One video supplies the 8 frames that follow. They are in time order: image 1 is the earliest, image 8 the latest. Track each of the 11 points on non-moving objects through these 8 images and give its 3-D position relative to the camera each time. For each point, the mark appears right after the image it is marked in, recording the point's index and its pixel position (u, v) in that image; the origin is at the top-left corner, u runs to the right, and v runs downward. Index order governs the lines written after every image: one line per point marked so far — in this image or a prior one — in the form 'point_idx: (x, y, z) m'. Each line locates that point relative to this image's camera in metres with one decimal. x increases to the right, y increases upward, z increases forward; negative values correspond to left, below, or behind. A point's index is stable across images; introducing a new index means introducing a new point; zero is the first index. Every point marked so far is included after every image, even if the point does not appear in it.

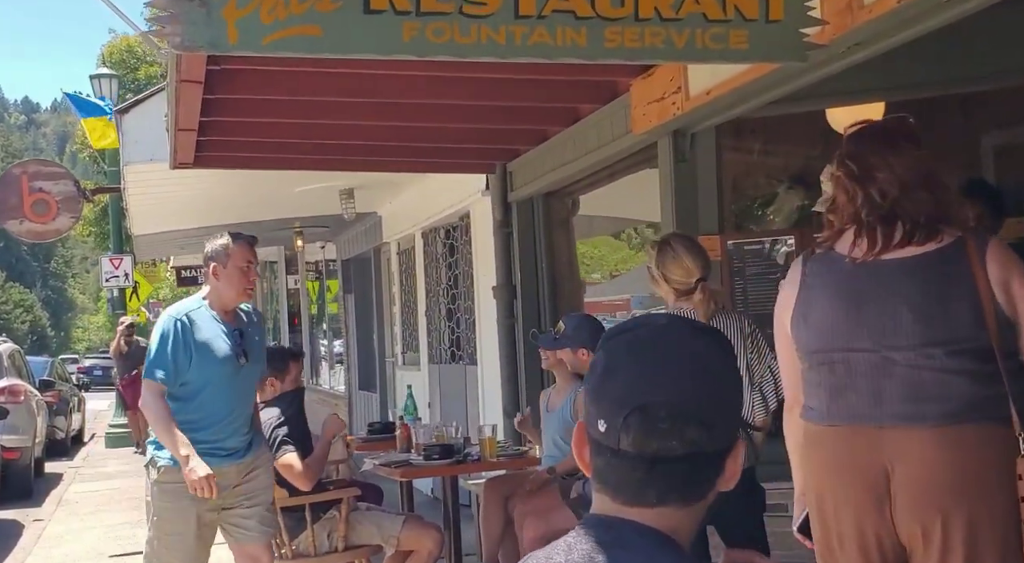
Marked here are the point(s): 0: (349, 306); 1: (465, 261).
0: (-1.8, -0.3, +12.8) m
1: (-0.3, +0.1, +8.5) m
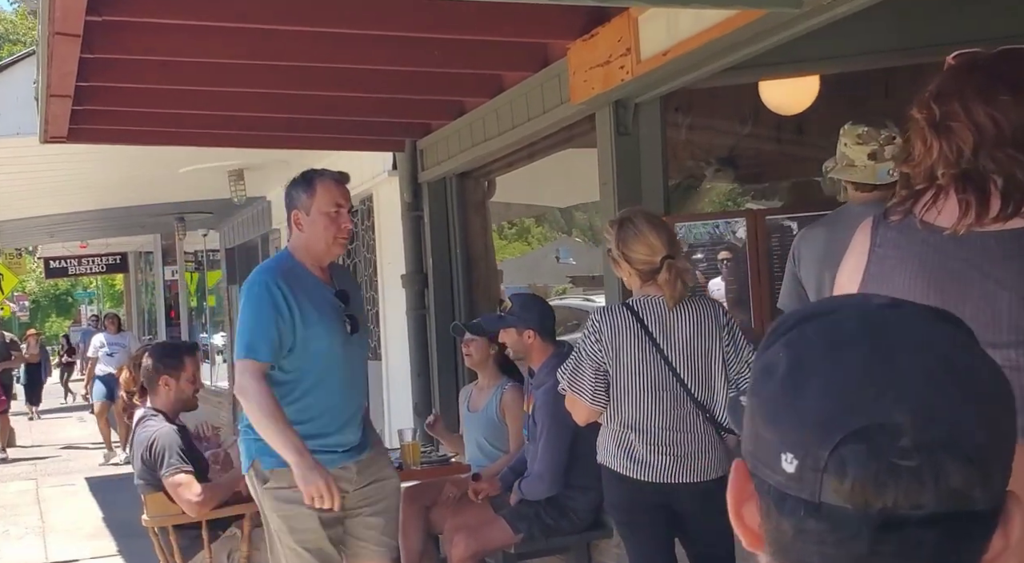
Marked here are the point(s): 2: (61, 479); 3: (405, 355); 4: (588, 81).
0: (-2.8, -0.2, +12.1) m
1: (-1.0, +0.2, +7.9) m
2: (-4.3, -1.9, +11.4) m
3: (-0.6, -0.4, +7.0) m
4: (+0.3, +0.7, +4.4) m
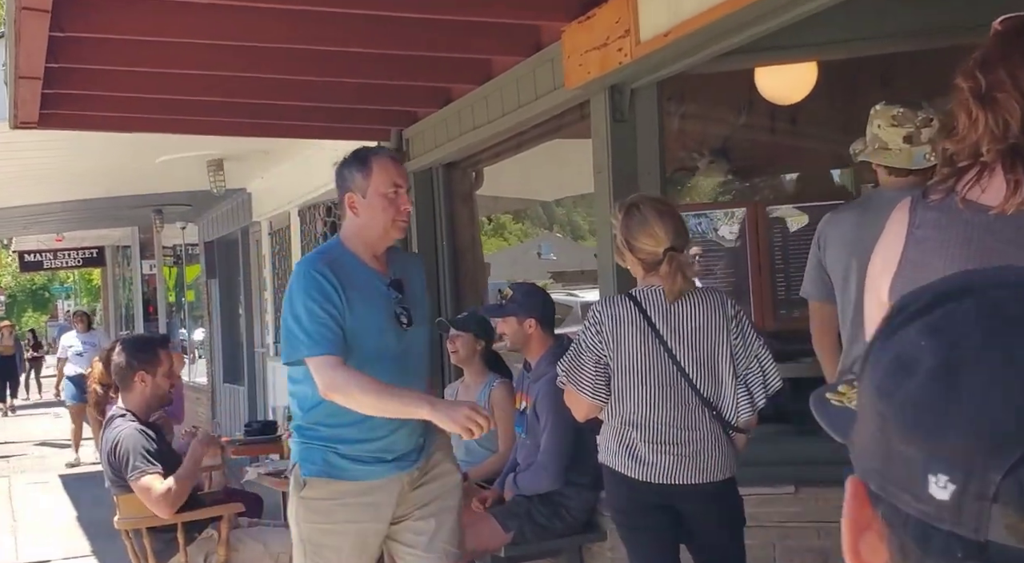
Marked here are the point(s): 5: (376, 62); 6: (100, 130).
0: (-3.0, -0.1, +11.9) m
1: (-1.0, +0.3, +7.7) m
2: (-4.4, -1.8, +11.1) m
3: (-0.7, -0.4, +6.8) m
4: (+0.3, +0.8, +4.2) m
5: (-0.6, +0.9, +5.2) m
6: (-2.0, +0.7, +5.8) m
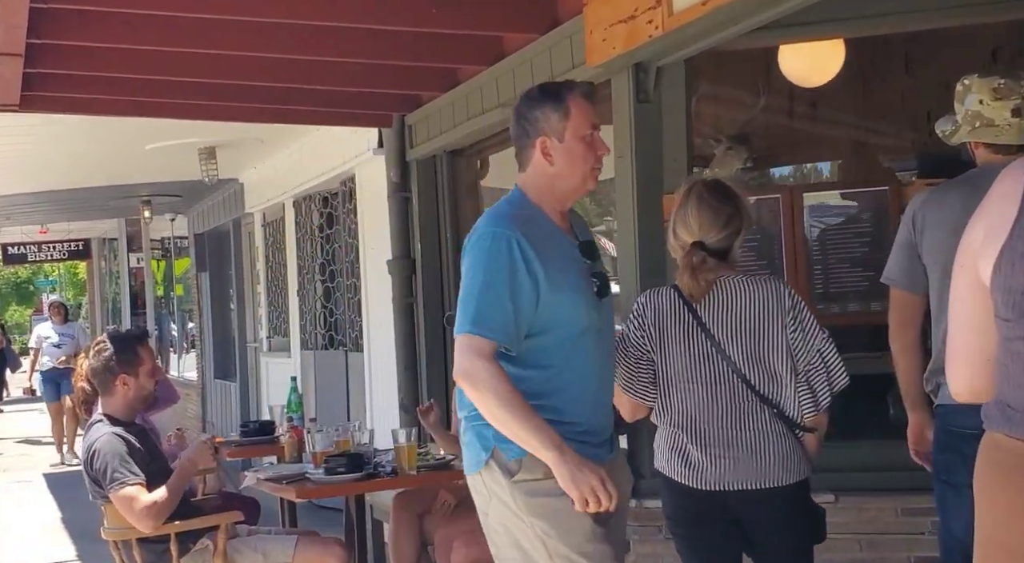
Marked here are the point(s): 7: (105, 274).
0: (-3.0, 0.0, +11.6) m
1: (-1.0, +0.3, +7.4) m
2: (-4.4, -1.7, +10.8) m
3: (-0.7, -0.4, +6.5) m
4: (+0.3, +0.8, +3.9) m
5: (-0.5, +1.0, +4.9) m
6: (-1.9, +0.8, +5.5) m
7: (-6.7, +0.1, +19.9) m
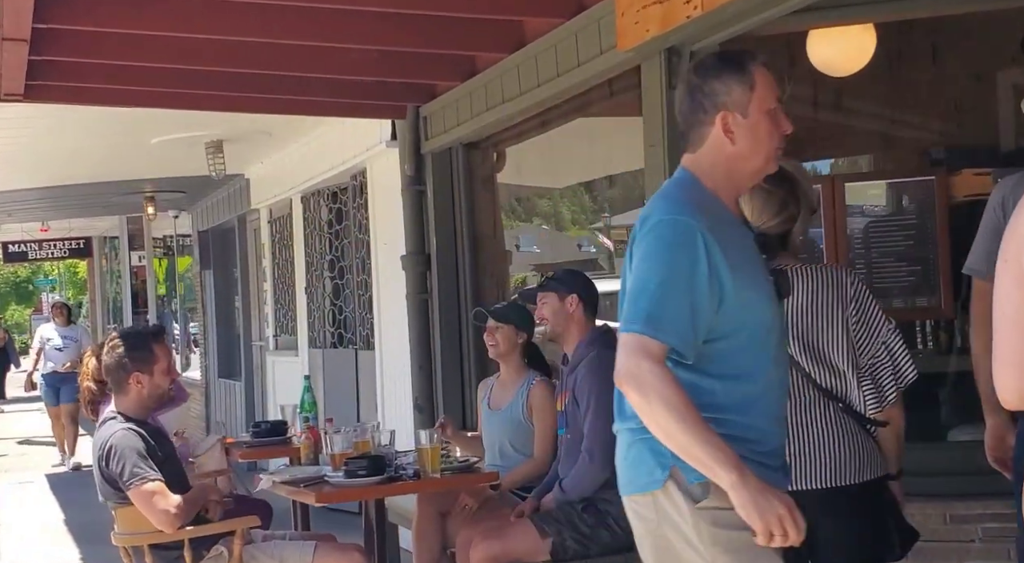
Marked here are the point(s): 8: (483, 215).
0: (-2.9, 0.0, +11.4) m
1: (-0.9, +0.3, +7.3) m
2: (-4.3, -1.7, +10.6) m
3: (-0.6, -0.3, +6.3) m
4: (+0.4, +0.8, +3.7) m
5: (-0.5, +1.0, +4.7) m
6: (-1.9, +0.8, +5.3) m
7: (-6.7, +0.1, +19.7) m
8: (-0.1, +0.3, +5.9) m
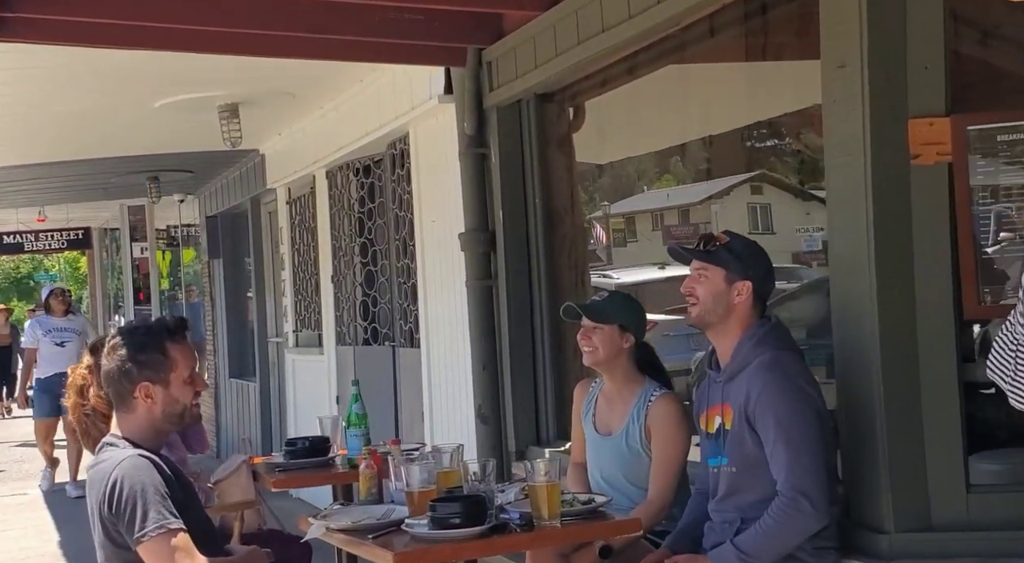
0: (-2.6, +0.1, +10.3) m
1: (-0.6, +0.4, +6.2) m
2: (-4.0, -1.7, +9.6) m
3: (-0.2, -0.3, +5.3) m
4: (+0.7, +0.9, +2.7) m
5: (-0.1, +1.1, +3.6) m
6: (-1.5, +0.8, +4.3) m
7: (-6.3, +0.2, +18.6) m
8: (+0.2, +0.4, +4.8) m
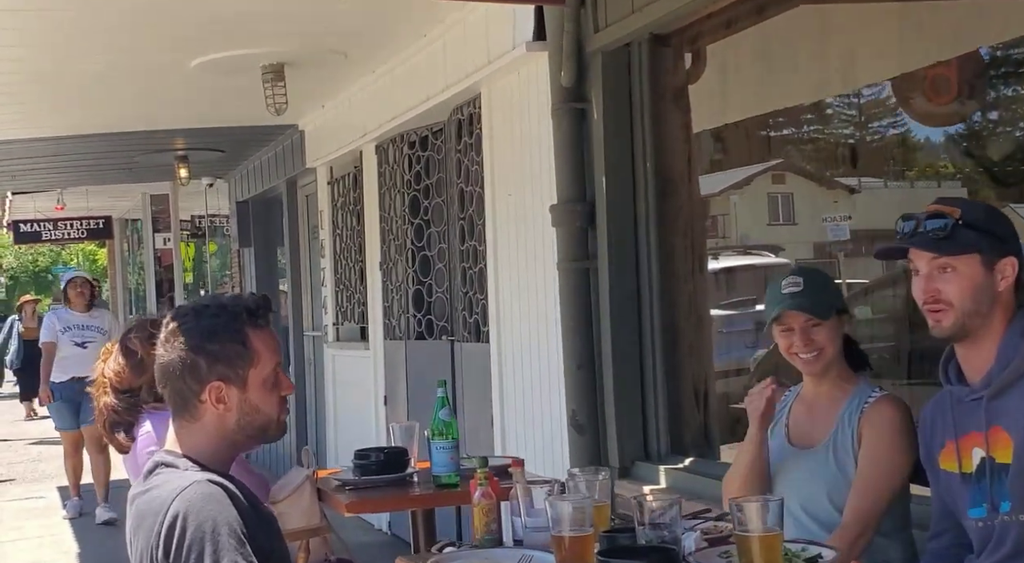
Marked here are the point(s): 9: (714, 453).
0: (-2.1, +0.1, +9.6) m
1: (-0.2, +0.5, +5.4) m
2: (-3.6, -1.6, +8.9) m
3: (+0.1, -0.2, +4.5) m
4: (+1.0, +0.9, +1.9) m
5: (+0.2, +1.1, +2.8) m
6: (-1.2, +0.9, +3.5) m
7: (-5.7, +0.4, +18.0) m
8: (+0.5, +0.5, +4.0) m
9: (+0.7, -0.6, +4.0) m
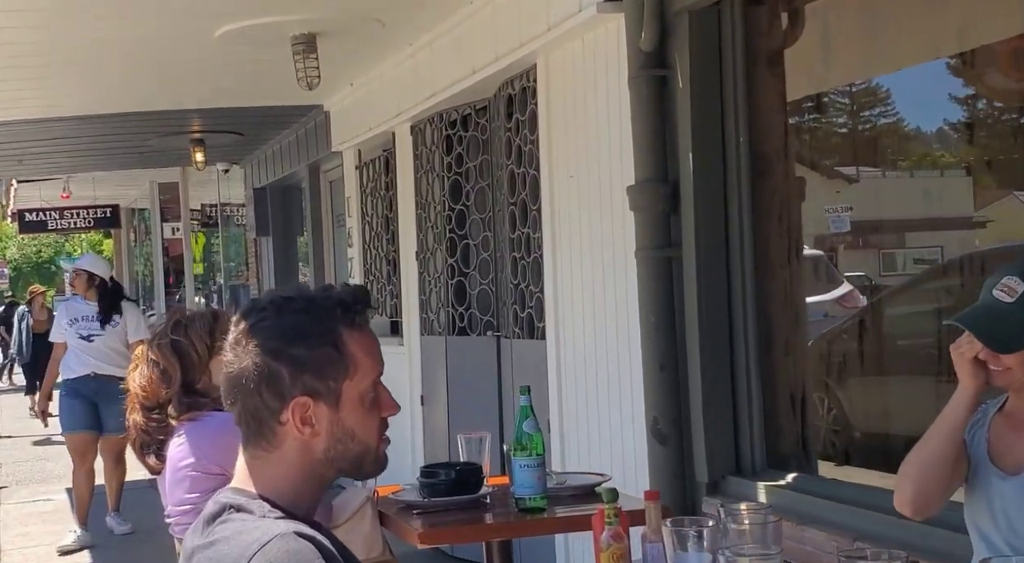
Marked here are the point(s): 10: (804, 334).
0: (-1.9, +0.2, +9.1) m
1: (0.0, +0.5, +5.0) m
2: (-3.3, -1.5, +8.4) m
3: (+0.3, -0.2, +4.0) m
4: (+1.3, +0.9, +1.4) m
5: (+0.4, +1.1, +2.4) m
6: (-1.0, +0.9, +3.0) m
7: (-5.5, +0.5, +17.5) m
8: (+0.8, +0.5, +3.6) m
9: (+0.9, -0.5, +3.5) m
10: (+0.9, -0.2, +3.7) m
